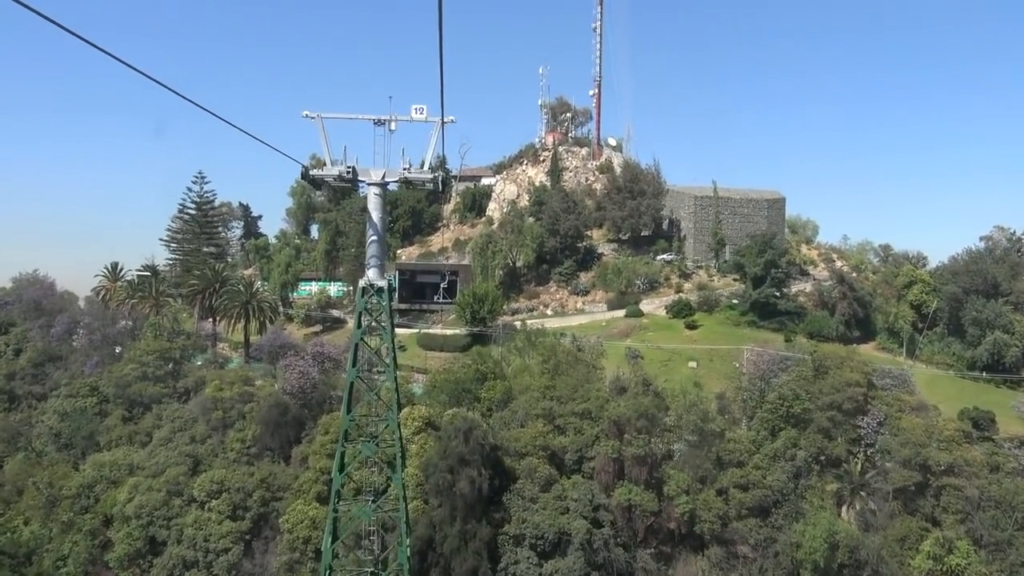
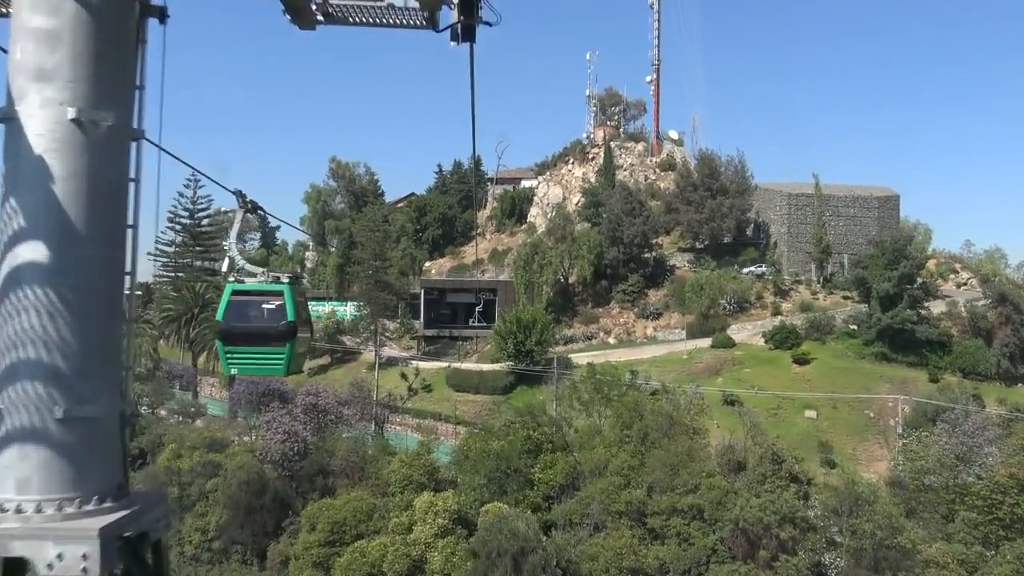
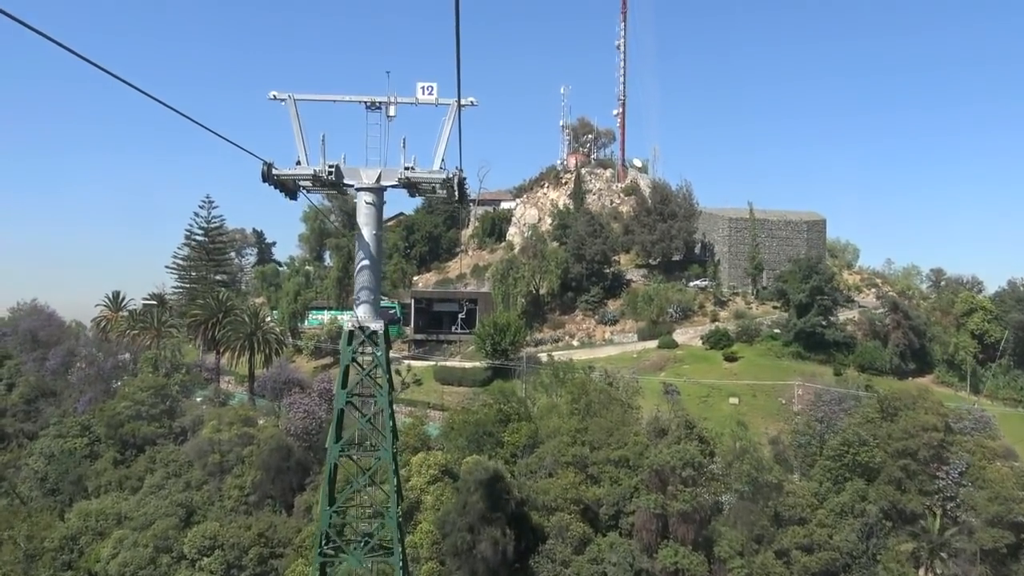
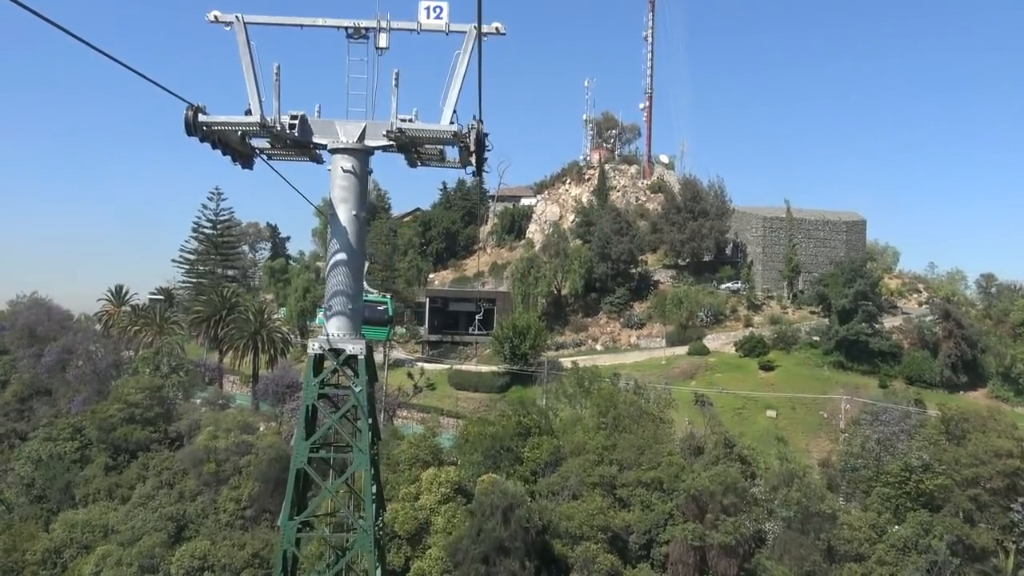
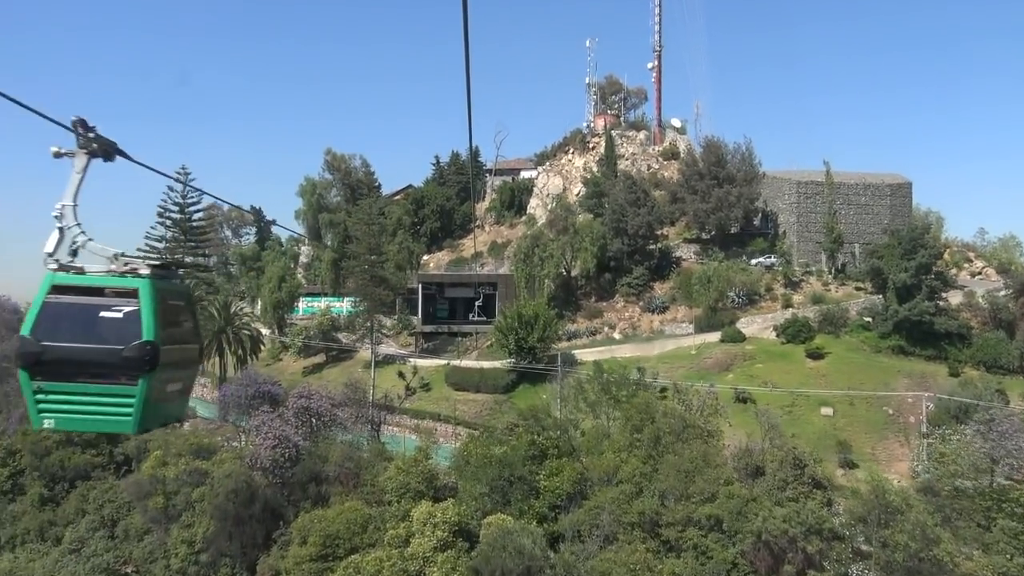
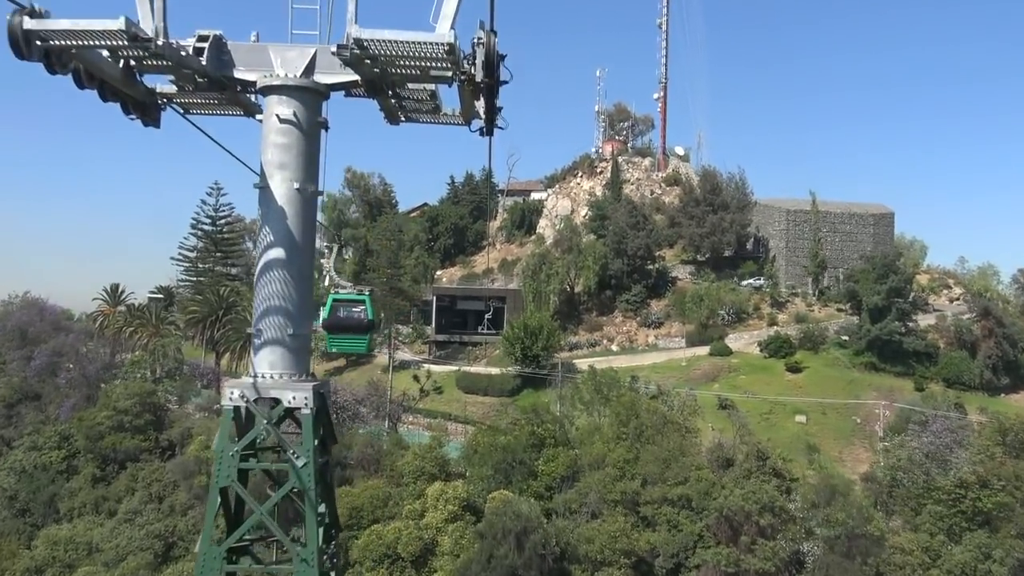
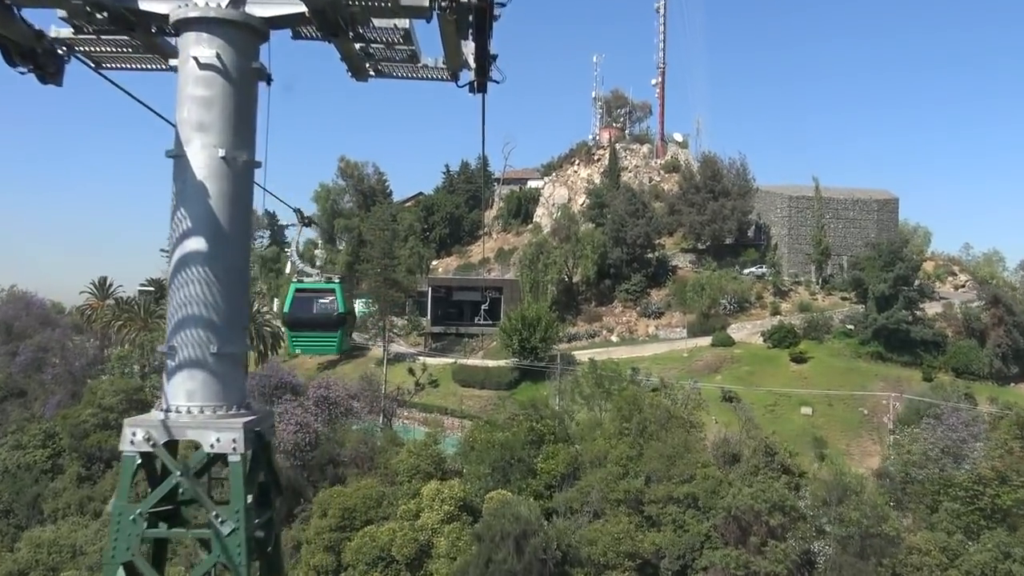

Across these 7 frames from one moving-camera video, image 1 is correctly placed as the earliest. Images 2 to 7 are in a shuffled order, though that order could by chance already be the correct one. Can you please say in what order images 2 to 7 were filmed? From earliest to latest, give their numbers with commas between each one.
3, 4, 6, 7, 2, 5
